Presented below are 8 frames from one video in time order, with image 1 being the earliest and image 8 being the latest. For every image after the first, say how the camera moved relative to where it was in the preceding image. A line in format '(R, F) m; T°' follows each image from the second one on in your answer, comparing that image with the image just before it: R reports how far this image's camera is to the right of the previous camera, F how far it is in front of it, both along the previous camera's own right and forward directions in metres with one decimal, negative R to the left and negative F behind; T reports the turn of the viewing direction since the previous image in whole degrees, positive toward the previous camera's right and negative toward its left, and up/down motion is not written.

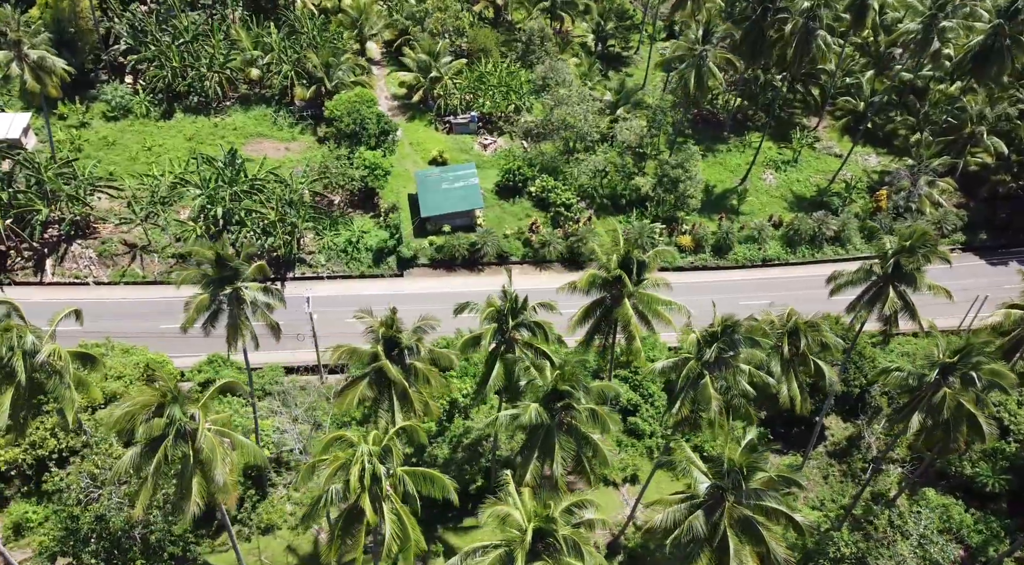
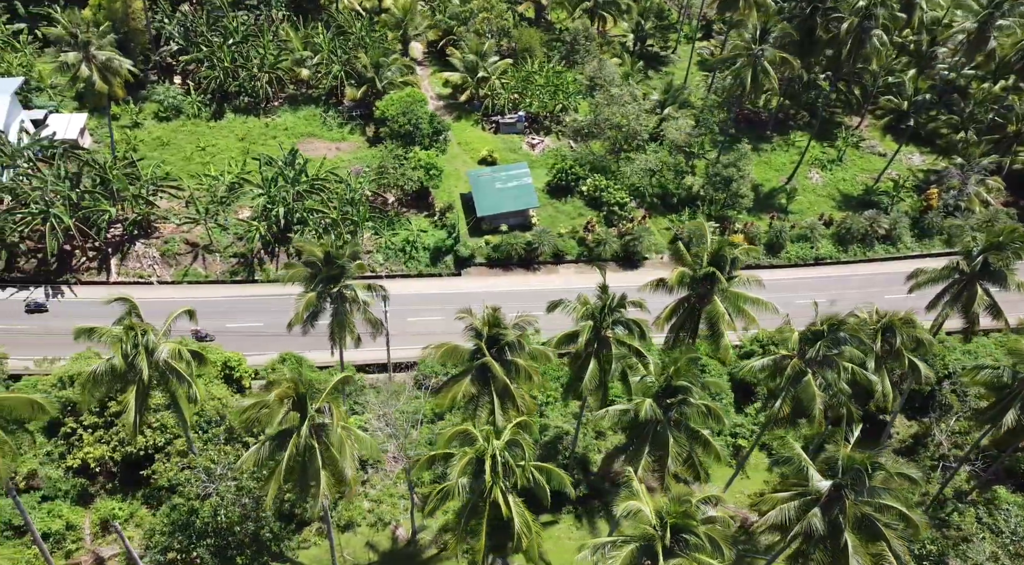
(-3.6, -0.2) m; -1°
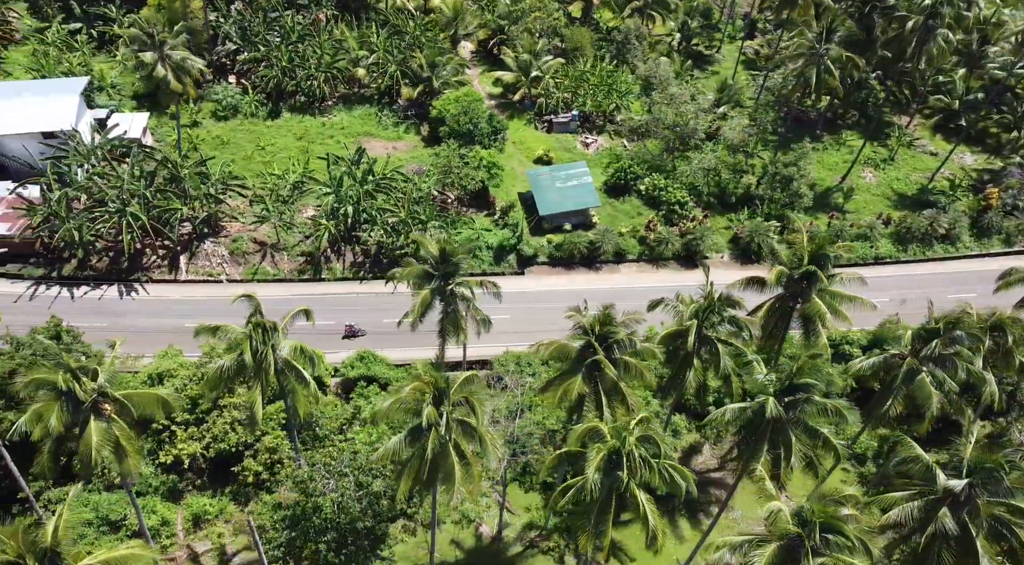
(-3.8, -0.1) m; -1°
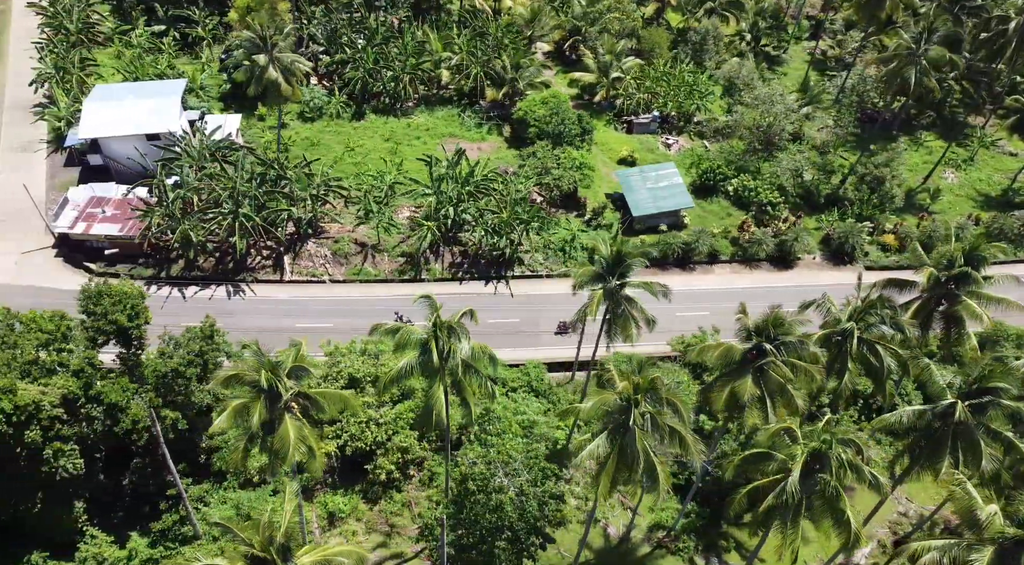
(-5.7, -0.3) m; -1°
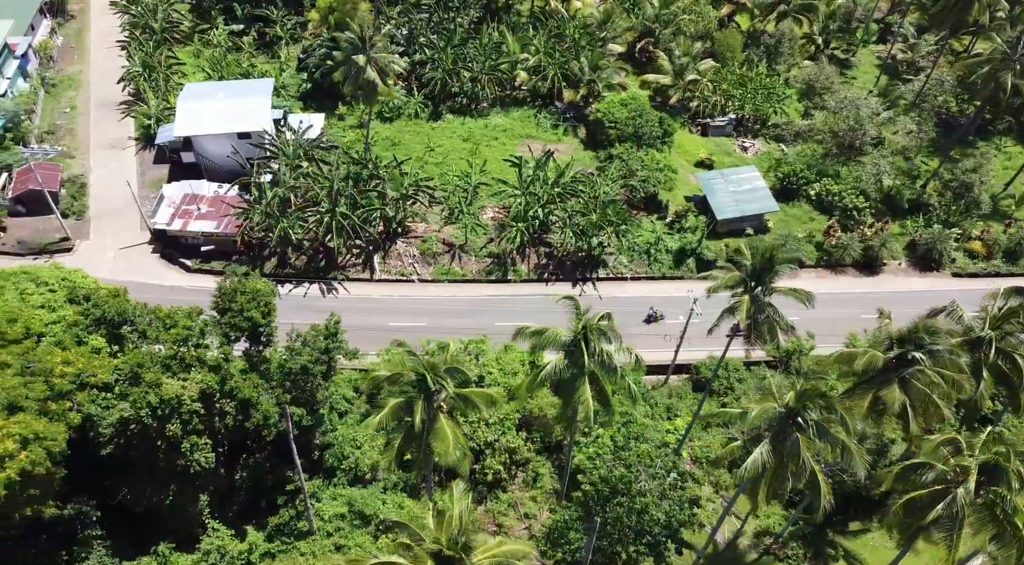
(-4.3, -0.1) m; -2°
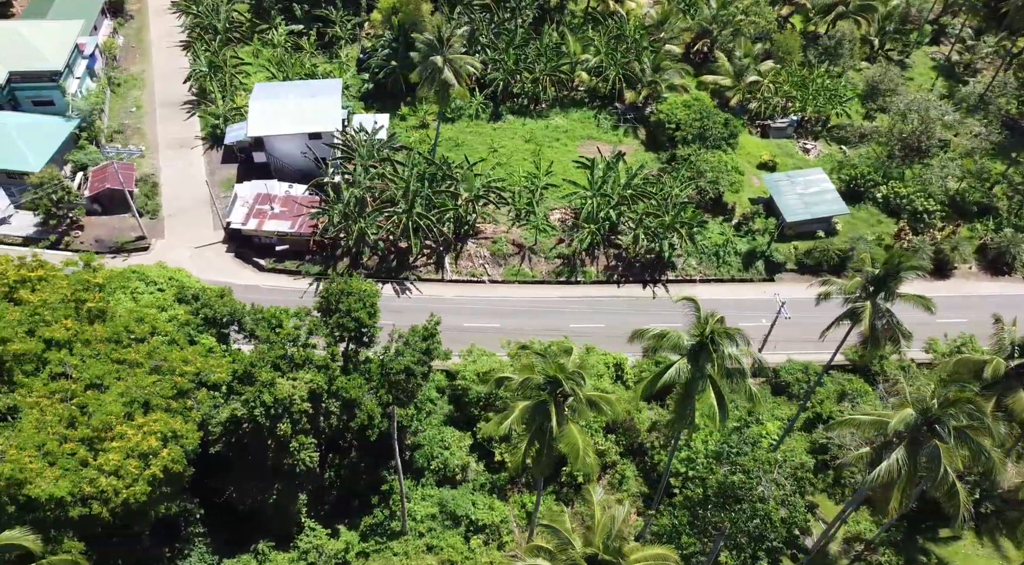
(-3.6, 0.0) m; -1°
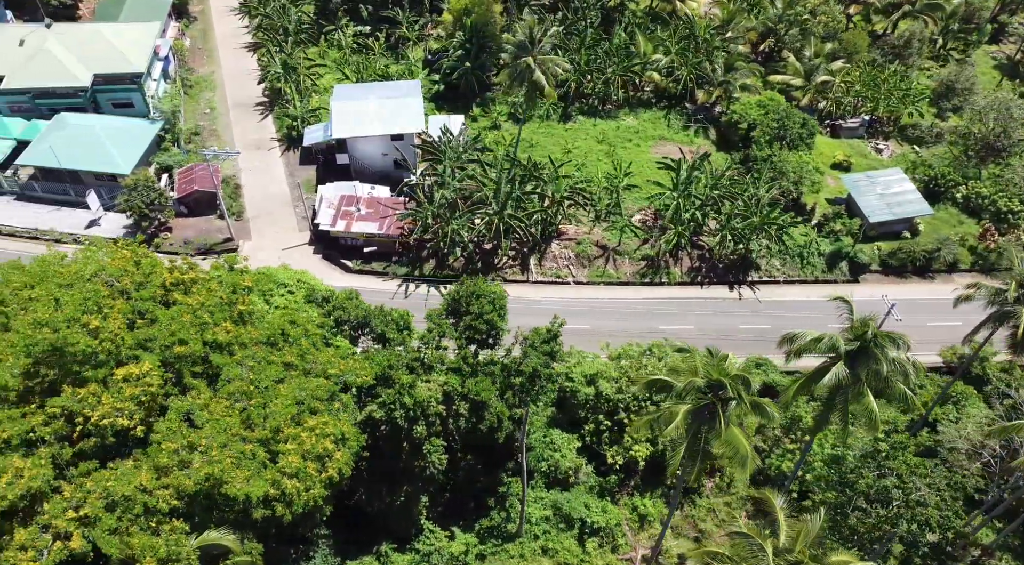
(-4.7, +0.1) m; -1°
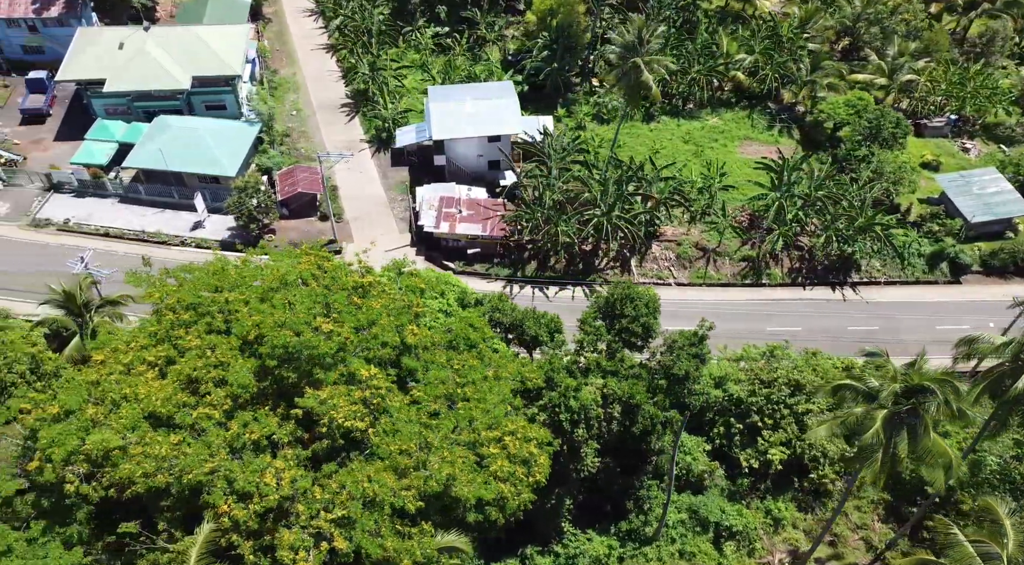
(-5.6, 0.0) m; -1°
